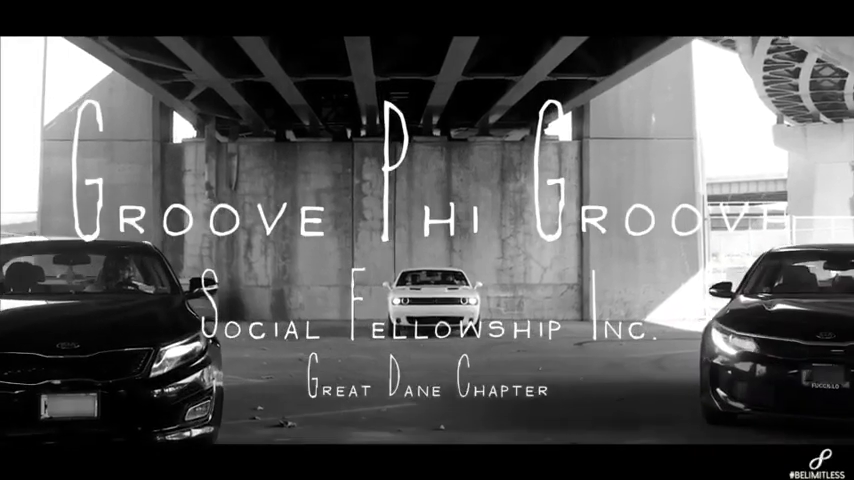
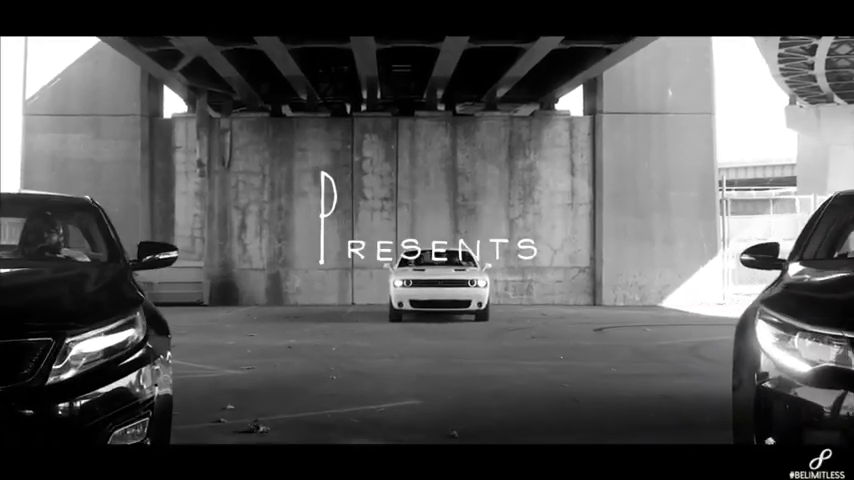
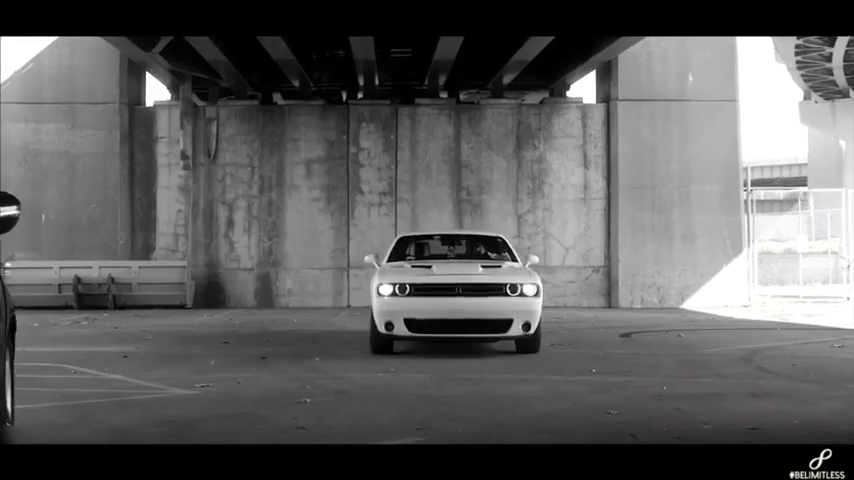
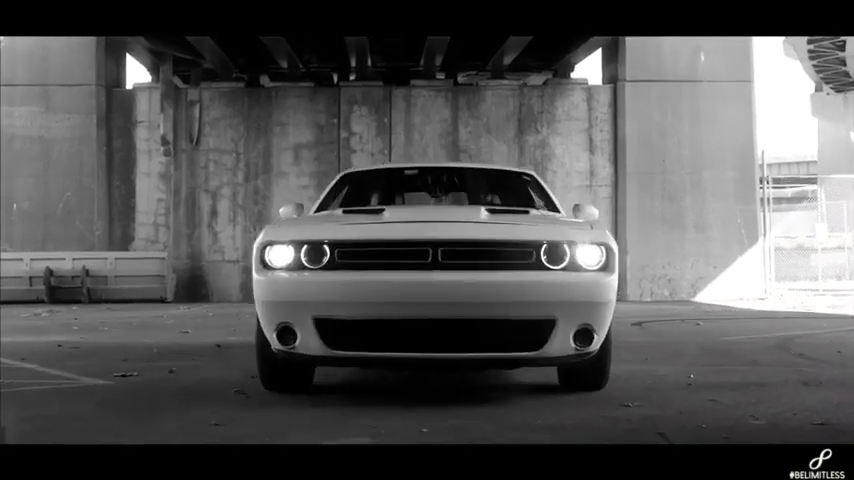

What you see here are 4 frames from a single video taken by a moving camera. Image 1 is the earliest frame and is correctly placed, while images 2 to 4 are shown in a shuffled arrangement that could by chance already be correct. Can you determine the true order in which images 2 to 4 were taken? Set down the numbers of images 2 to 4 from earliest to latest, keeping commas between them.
2, 3, 4
